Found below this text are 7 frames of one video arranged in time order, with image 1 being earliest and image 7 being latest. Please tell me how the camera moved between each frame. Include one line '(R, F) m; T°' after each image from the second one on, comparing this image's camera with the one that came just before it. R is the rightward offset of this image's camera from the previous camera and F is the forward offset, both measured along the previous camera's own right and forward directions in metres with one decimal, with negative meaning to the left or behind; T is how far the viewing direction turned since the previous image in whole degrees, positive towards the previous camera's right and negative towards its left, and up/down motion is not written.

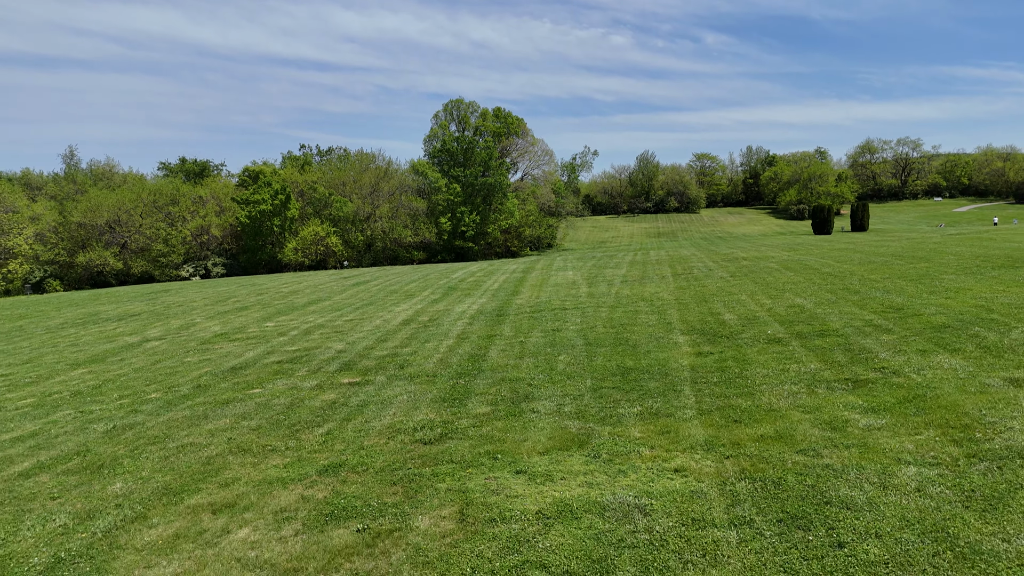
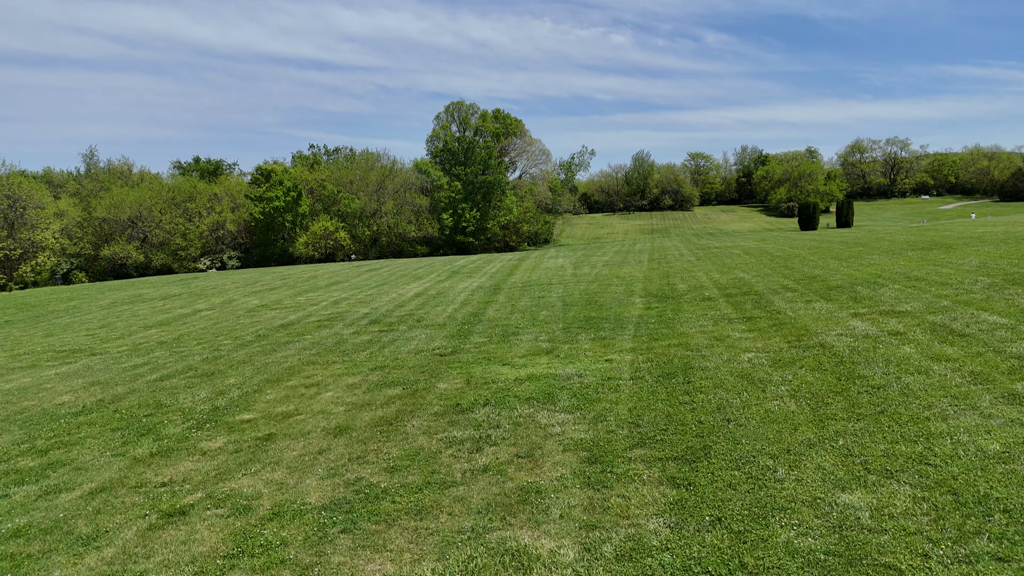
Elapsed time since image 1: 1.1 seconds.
(+0.2, -2.7) m; 0°
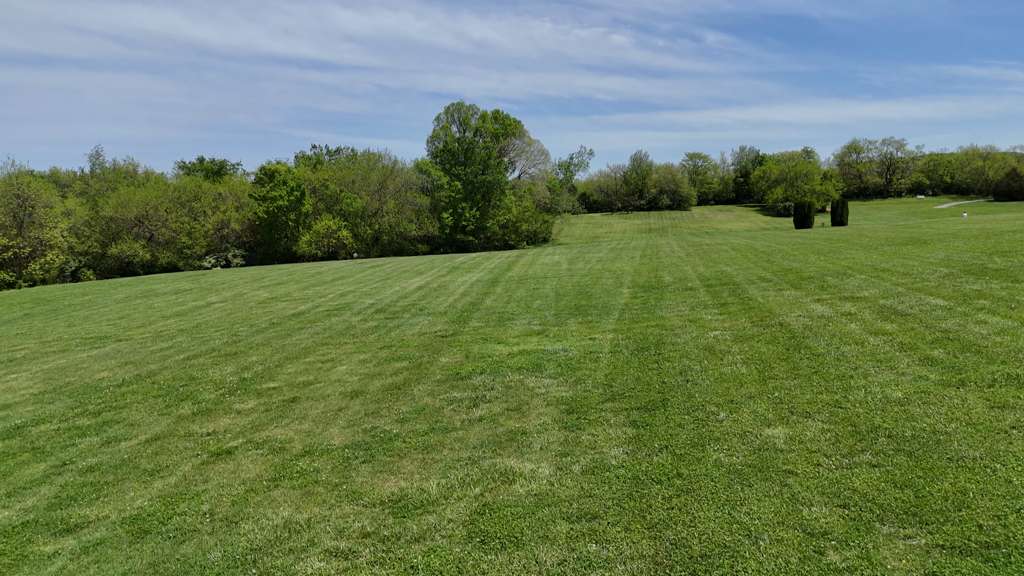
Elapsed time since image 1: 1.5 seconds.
(+0.1, -0.9) m; 0°
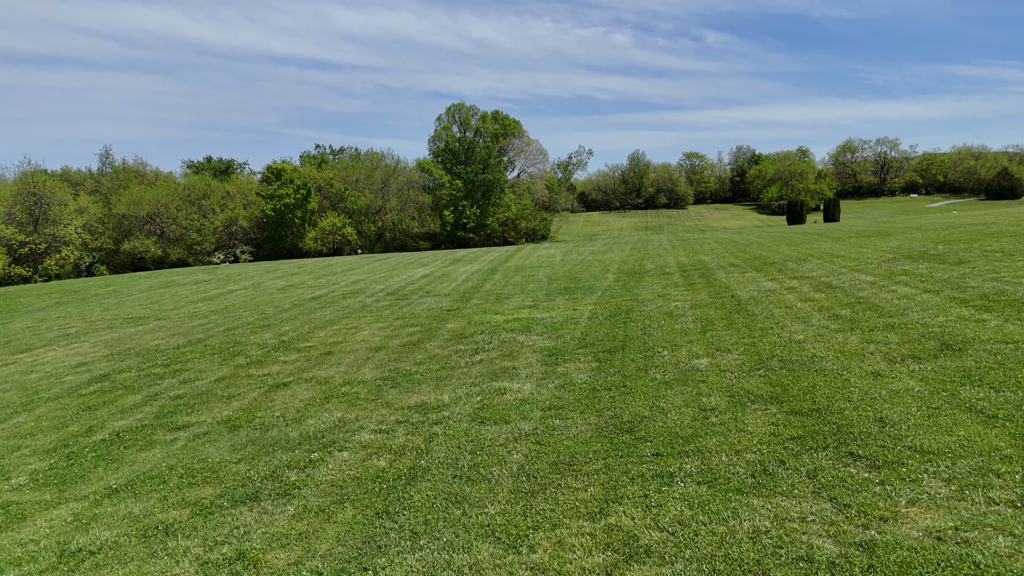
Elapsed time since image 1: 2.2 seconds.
(+0.1, -1.6) m; 0°
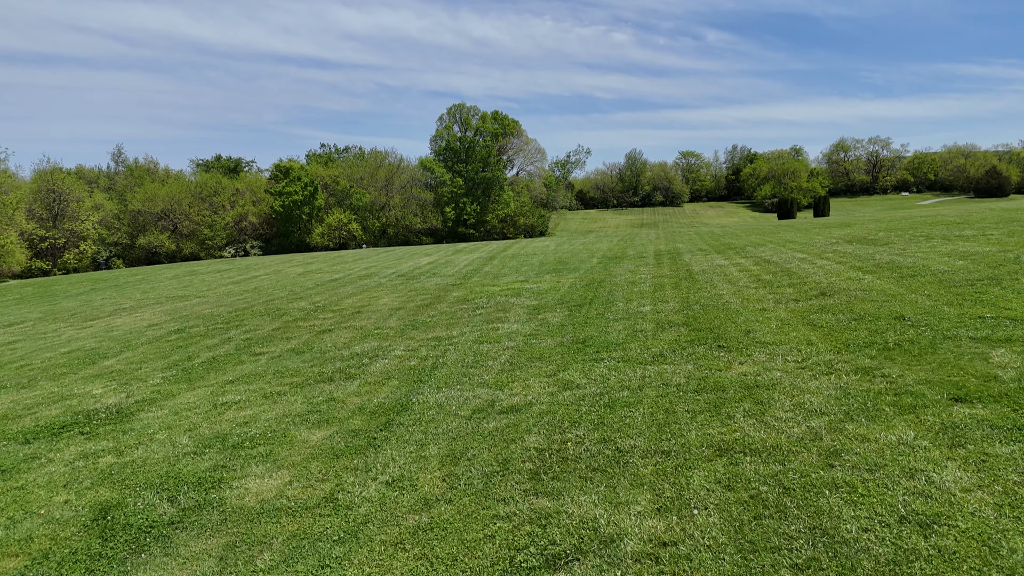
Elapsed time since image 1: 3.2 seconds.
(+0.1, -2.1) m; 0°
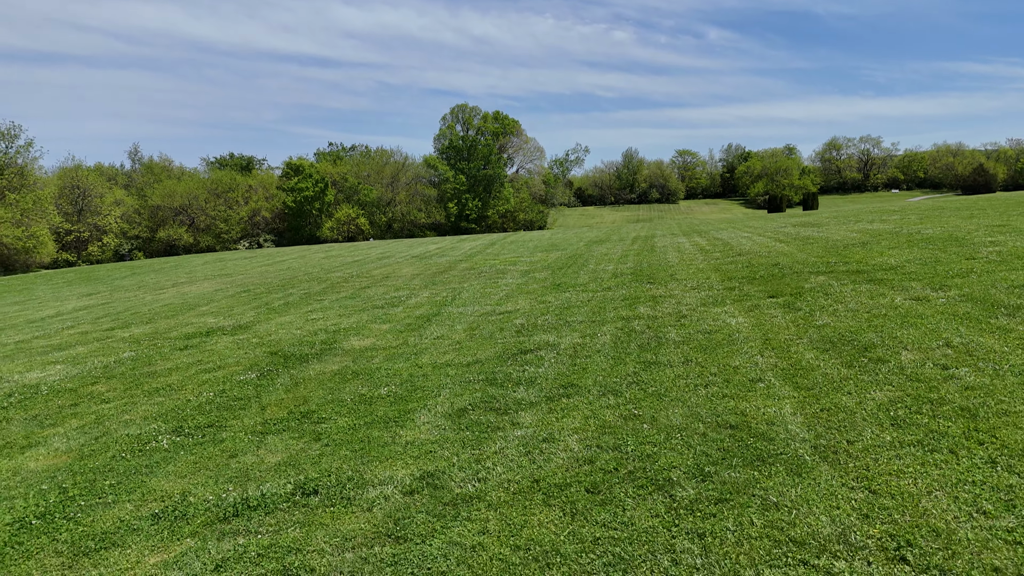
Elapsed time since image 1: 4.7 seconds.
(+0.1, -2.7) m; 0°
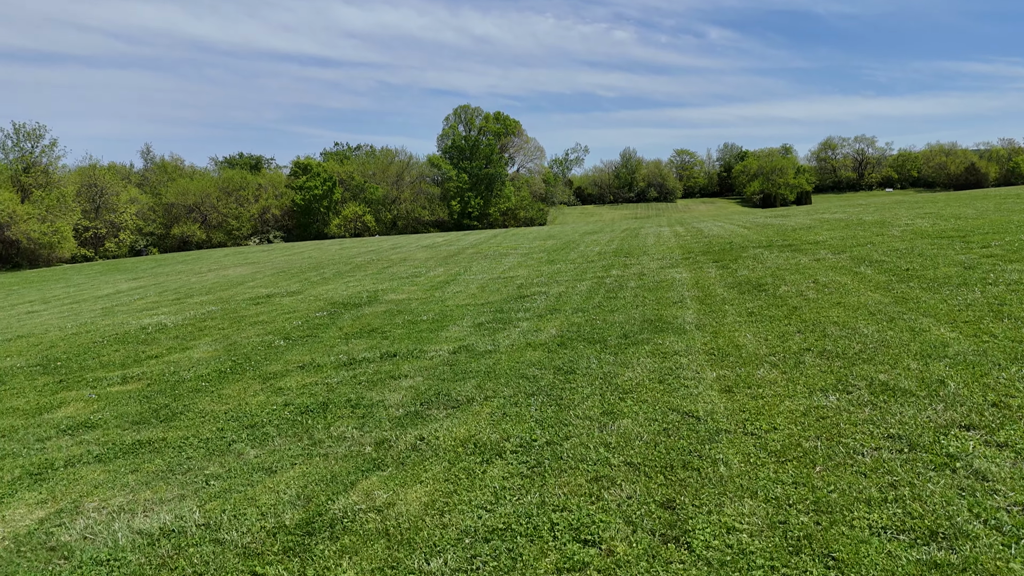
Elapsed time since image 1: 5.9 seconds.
(0.0, -1.9) m; 0°
